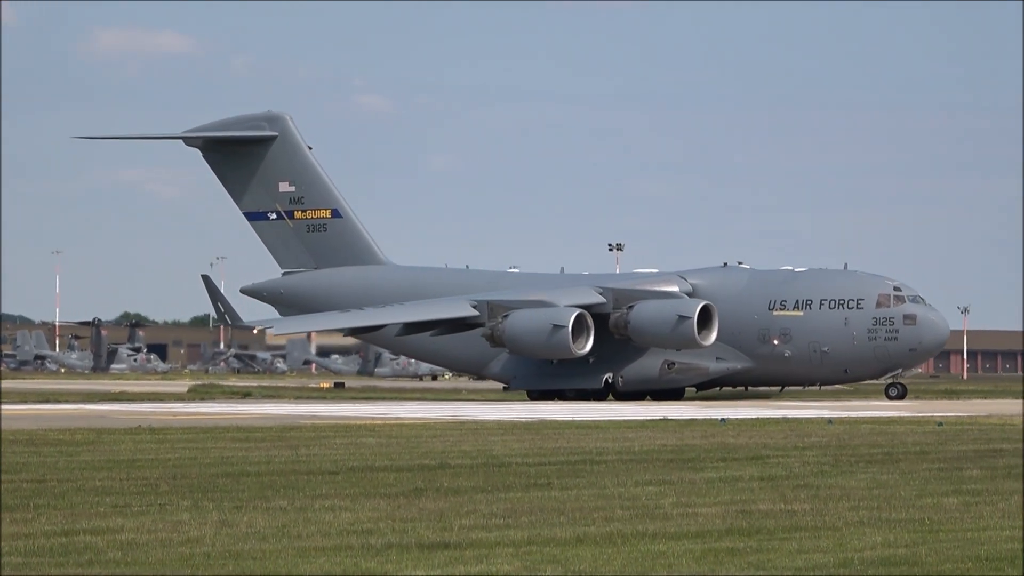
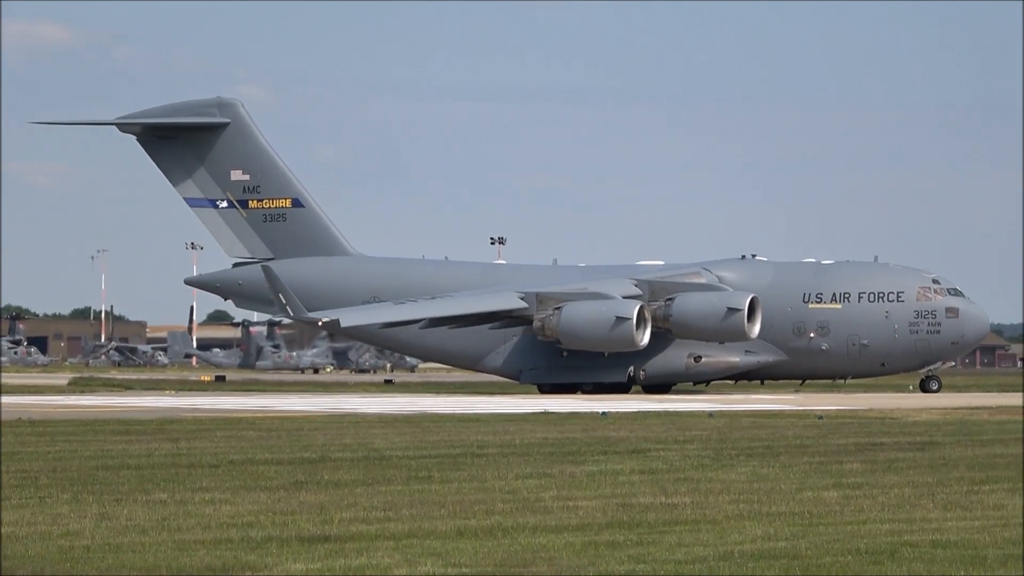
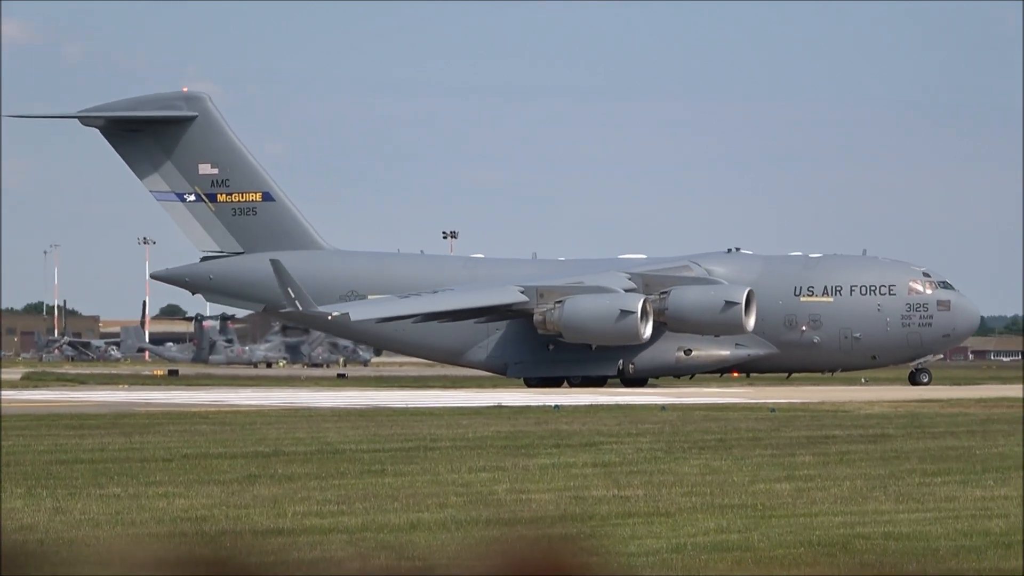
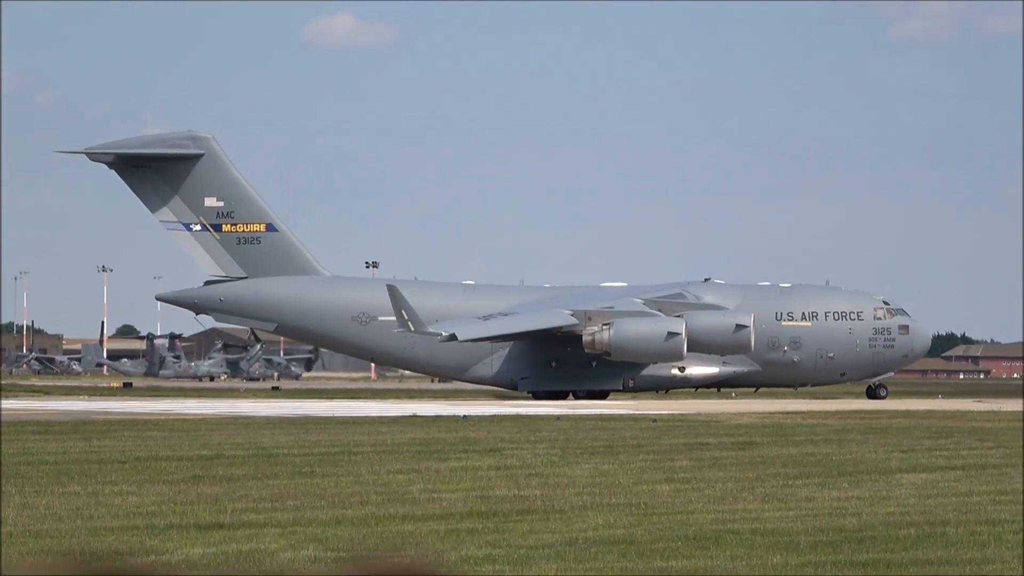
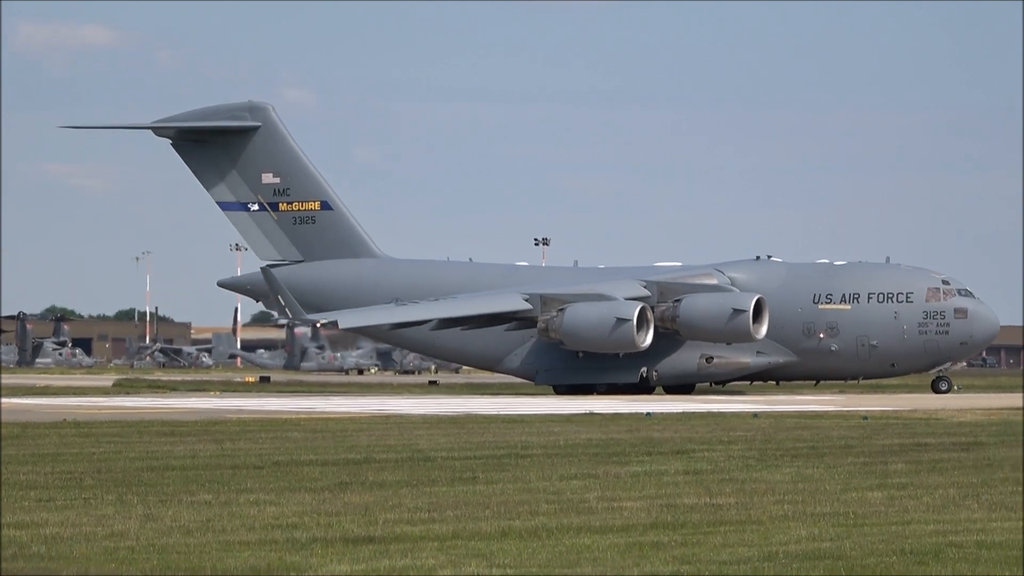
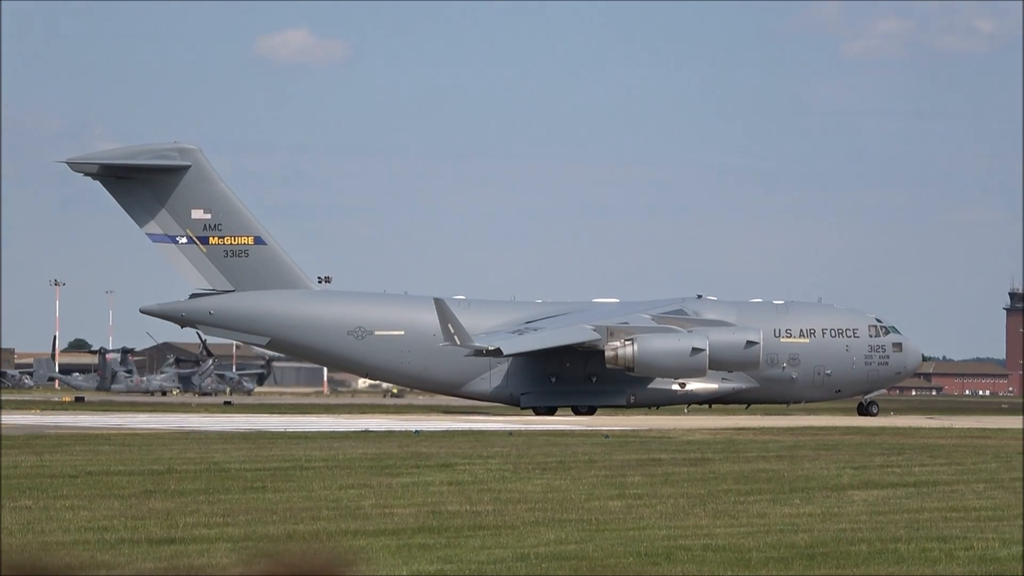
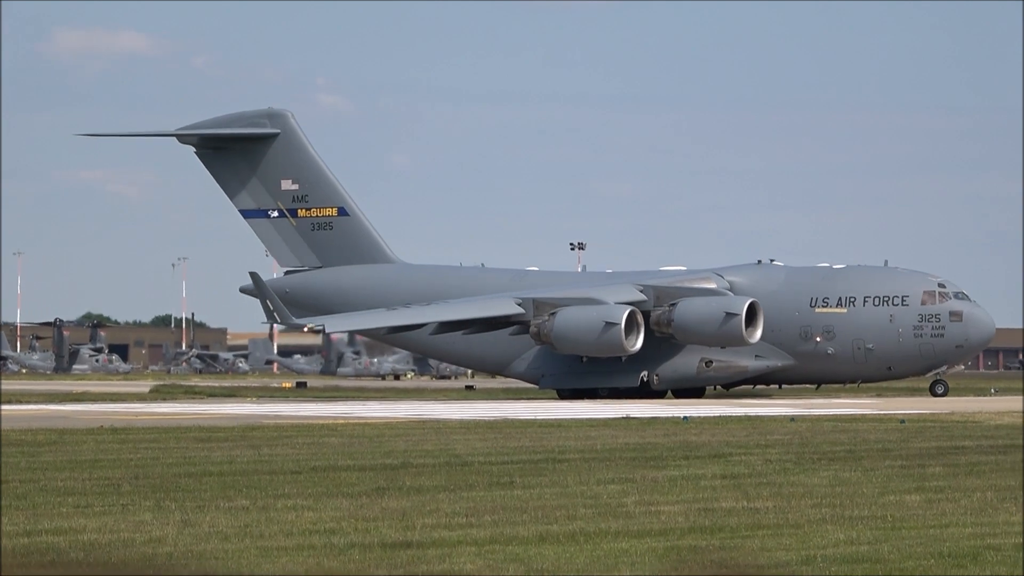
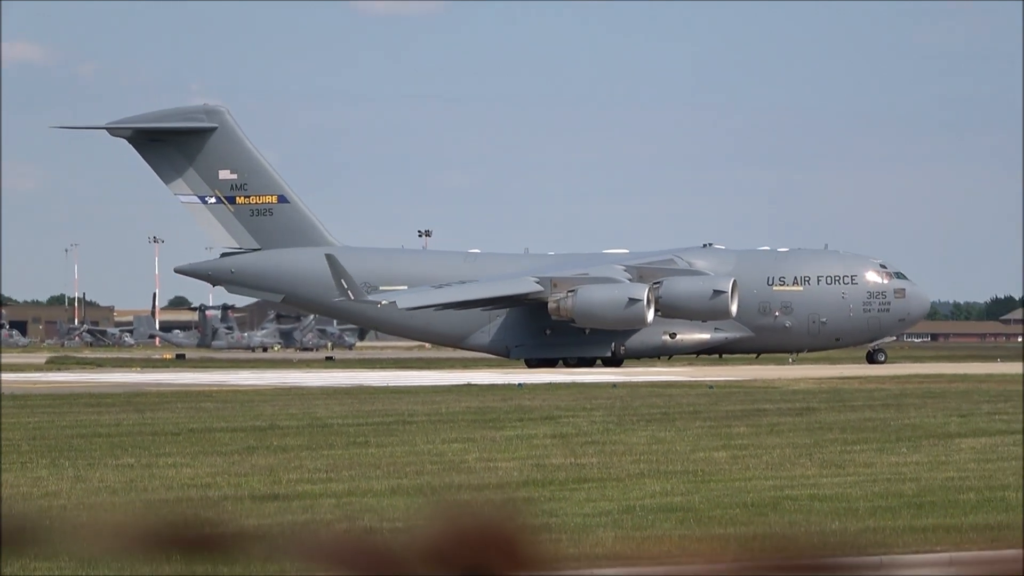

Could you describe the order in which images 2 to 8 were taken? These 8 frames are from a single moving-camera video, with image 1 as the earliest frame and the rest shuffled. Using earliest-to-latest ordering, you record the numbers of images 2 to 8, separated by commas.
7, 5, 2, 3, 8, 4, 6
